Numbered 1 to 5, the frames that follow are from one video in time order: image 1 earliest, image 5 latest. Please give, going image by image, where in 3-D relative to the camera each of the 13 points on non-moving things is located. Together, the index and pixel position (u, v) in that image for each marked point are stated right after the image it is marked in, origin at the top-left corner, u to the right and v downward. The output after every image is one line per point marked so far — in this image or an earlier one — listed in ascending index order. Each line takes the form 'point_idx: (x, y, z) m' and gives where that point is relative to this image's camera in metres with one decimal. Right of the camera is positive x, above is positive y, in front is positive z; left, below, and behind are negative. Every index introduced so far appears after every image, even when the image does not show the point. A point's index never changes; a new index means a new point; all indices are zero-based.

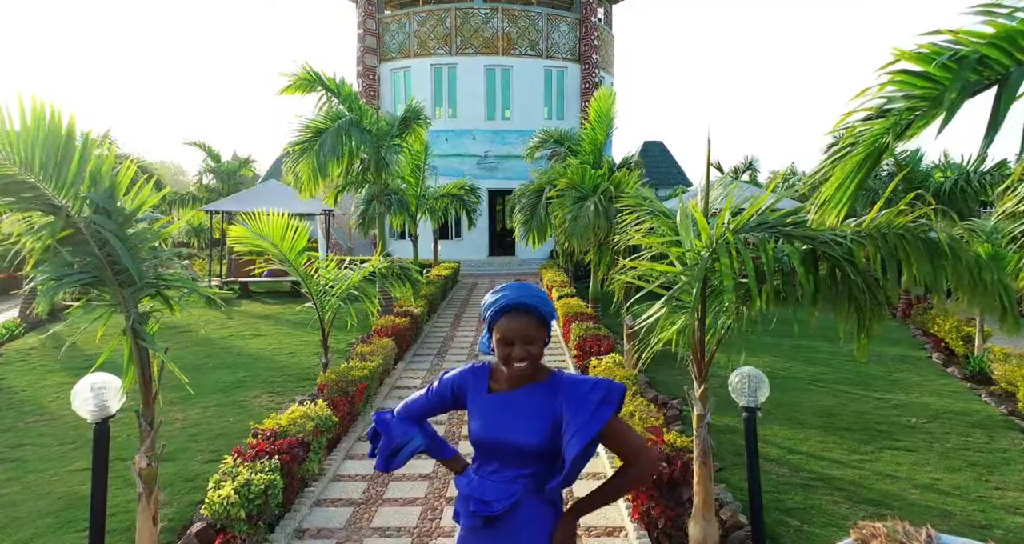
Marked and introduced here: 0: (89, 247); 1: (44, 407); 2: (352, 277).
0: (-2.3, +0.1, +3.4) m
1: (-4.9, -1.4, +6.7) m
2: (-1.8, -0.1, +7.2) m
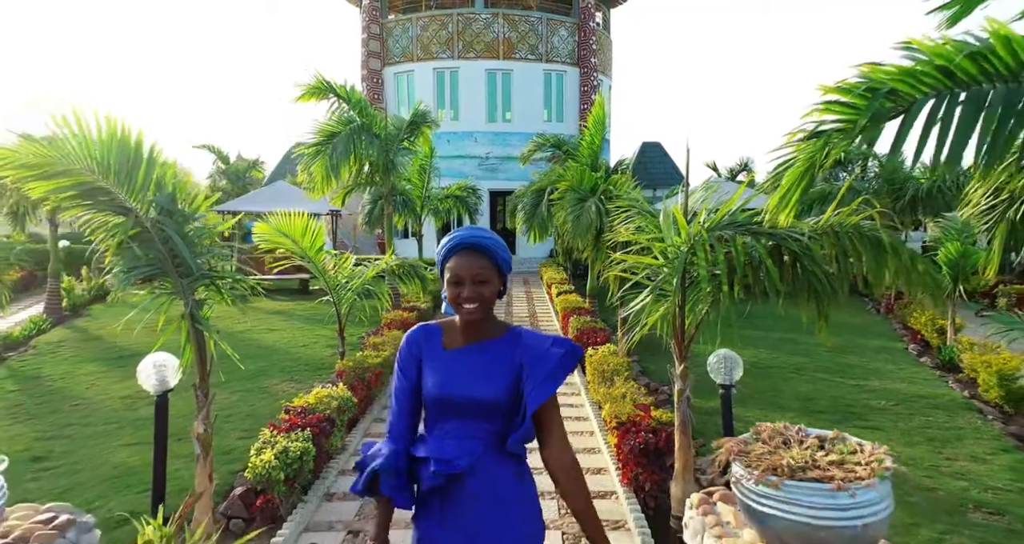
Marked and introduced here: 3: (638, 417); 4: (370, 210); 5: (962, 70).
0: (-2.2, +0.2, +4.0) m
1: (-4.9, -1.4, +7.3) m
2: (-1.8, 0.0, +7.8) m
3: (+1.0, -1.2, +5.3) m
4: (-3.0, +1.3, +13.5) m
5: (+2.0, +0.9, +2.7) m
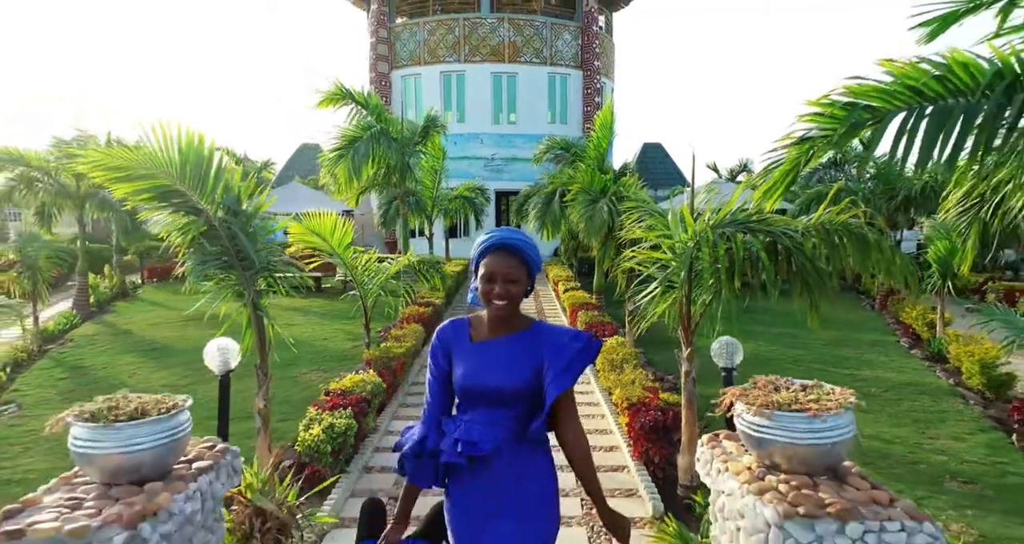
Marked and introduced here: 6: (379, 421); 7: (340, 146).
0: (-2.1, +0.2, +4.5) m
1: (-4.7, -1.3, +7.8) m
2: (-1.6, 0.0, +8.3) m
3: (+1.2, -1.2, +5.8) m
4: (-2.8, +1.4, +14.0) m
5: (+2.1, +0.9, +3.2) m
6: (-1.3, -1.5, +6.4) m
7: (-2.7, +2.0, +9.9) m
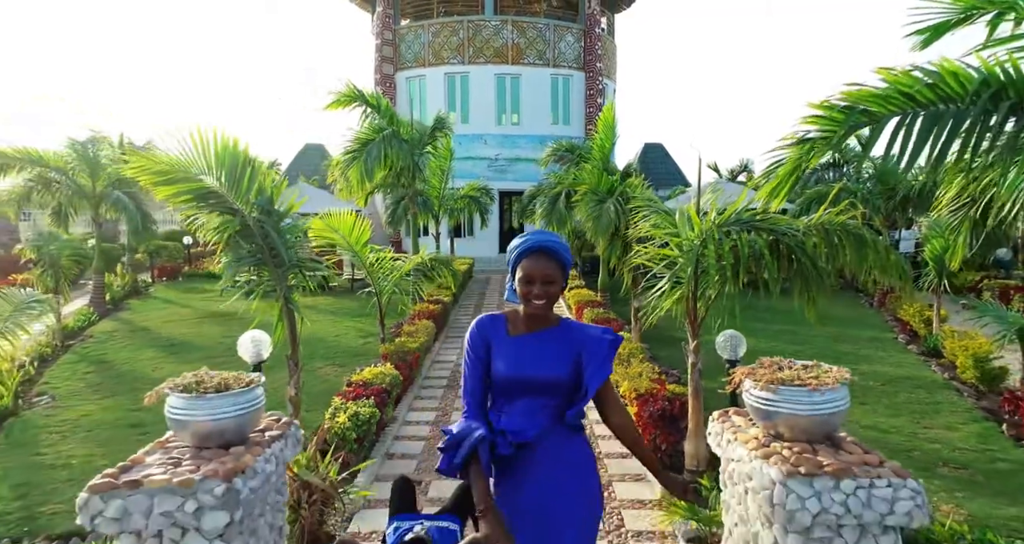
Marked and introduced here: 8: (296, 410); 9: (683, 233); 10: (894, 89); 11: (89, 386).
0: (-1.9, +0.3, +4.8) m
1: (-4.6, -1.3, +8.1) m
2: (-1.5, +0.1, +8.6) m
3: (+1.4, -1.1, +6.1) m
4: (-2.7, +1.4, +14.3) m
5: (+2.3, +1.0, +3.5) m
6: (-1.2, -1.5, +6.7) m
7: (-2.6, +2.0, +10.2) m
8: (-1.6, -1.1, +4.8) m
9: (+1.4, +0.3, +5.1) m
10: (+2.2, +1.0, +3.6) m
11: (-4.9, -1.3, +7.4) m
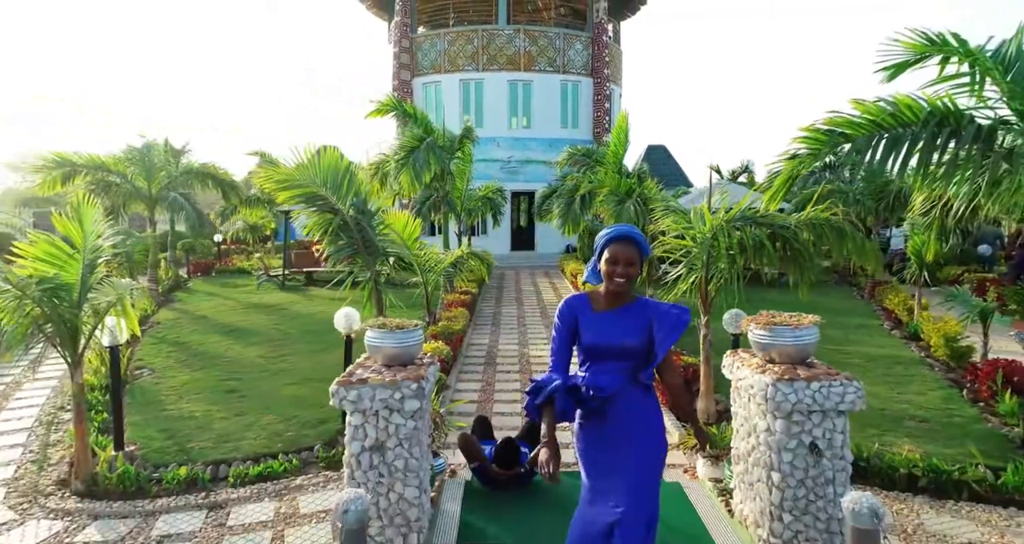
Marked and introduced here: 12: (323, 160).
0: (-1.5, +0.4, +5.9) m
1: (-4.2, -1.2, +9.2) m
2: (-1.1, +0.2, +9.7) m
3: (+1.8, -1.0, +7.2) m
4: (-2.3, +1.5, +15.4) m
5: (+2.7, +1.1, +4.6) m
6: (-0.8, -1.4, +7.8) m
7: (-2.1, +2.1, +11.3) m
8: (-1.2, -0.9, +6.0) m
9: (+1.8, +0.4, +6.2) m
10: (+2.6, +1.1, +4.7) m
11: (-4.5, -1.2, +8.5) m
12: (-1.7, +1.0, +5.7) m
